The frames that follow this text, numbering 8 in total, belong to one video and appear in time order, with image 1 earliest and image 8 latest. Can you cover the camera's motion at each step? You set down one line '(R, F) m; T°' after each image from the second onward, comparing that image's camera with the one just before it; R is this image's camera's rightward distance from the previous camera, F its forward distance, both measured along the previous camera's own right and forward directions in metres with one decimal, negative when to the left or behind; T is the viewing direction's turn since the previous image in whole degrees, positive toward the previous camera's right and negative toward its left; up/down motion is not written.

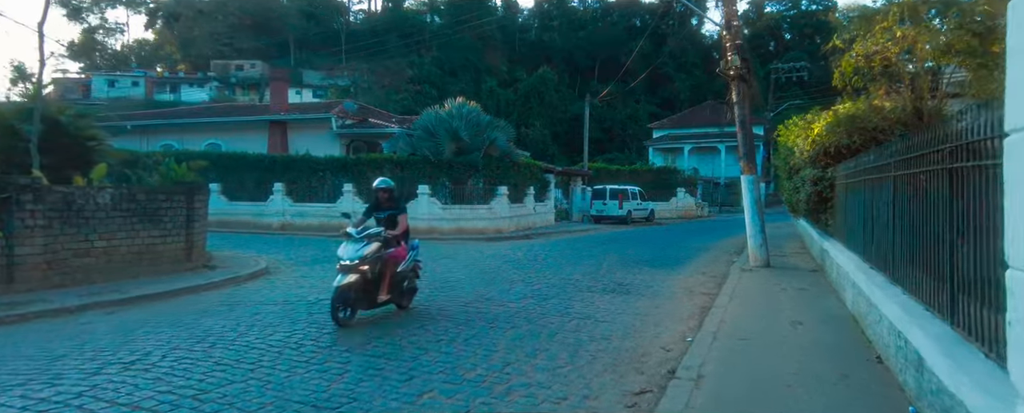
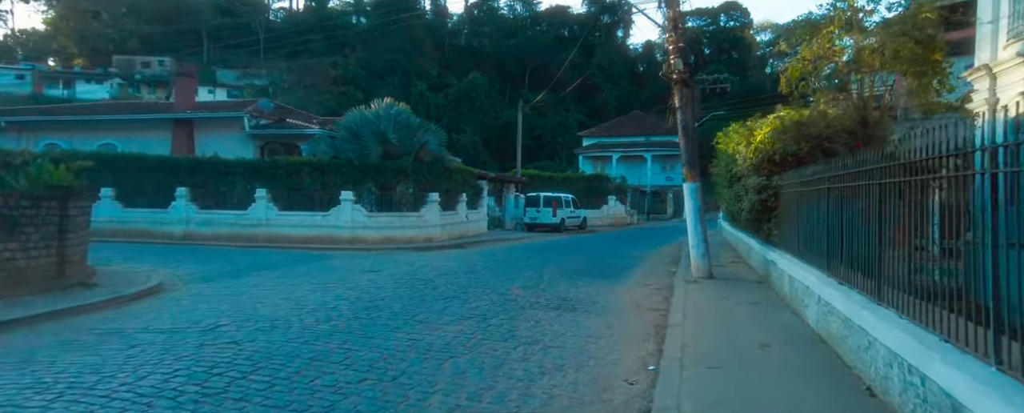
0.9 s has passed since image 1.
(-0.1, +1.0) m; +6°
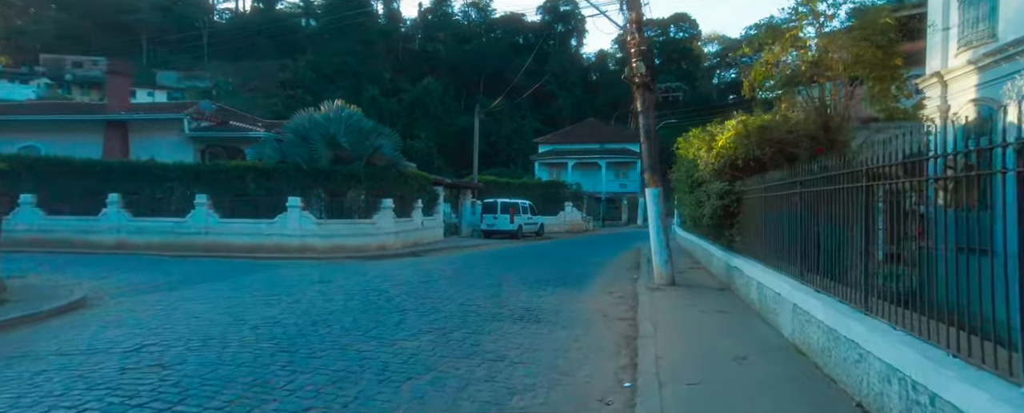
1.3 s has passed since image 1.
(-0.1, +0.5) m; +4°
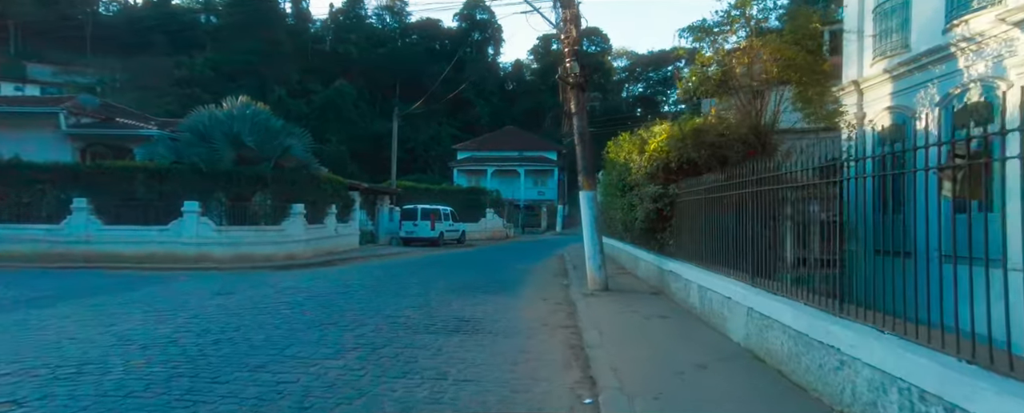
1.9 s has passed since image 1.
(-0.3, +0.7) m; +7°
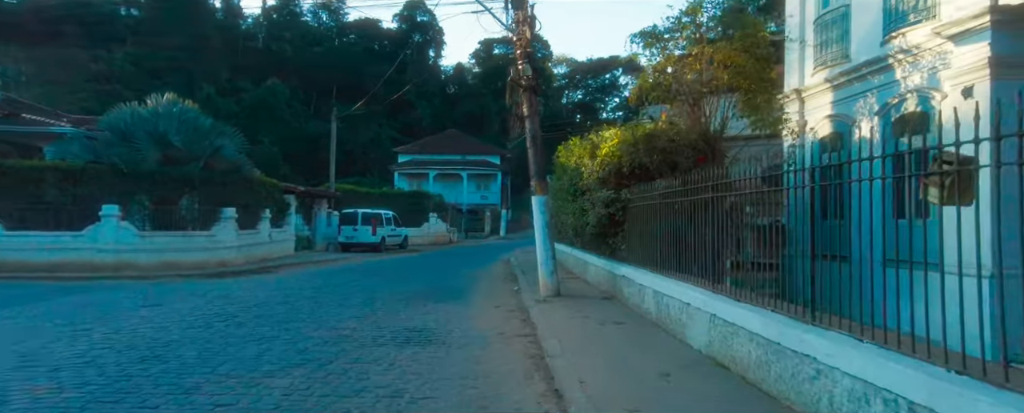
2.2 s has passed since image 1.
(-0.2, +0.3) m; +5°
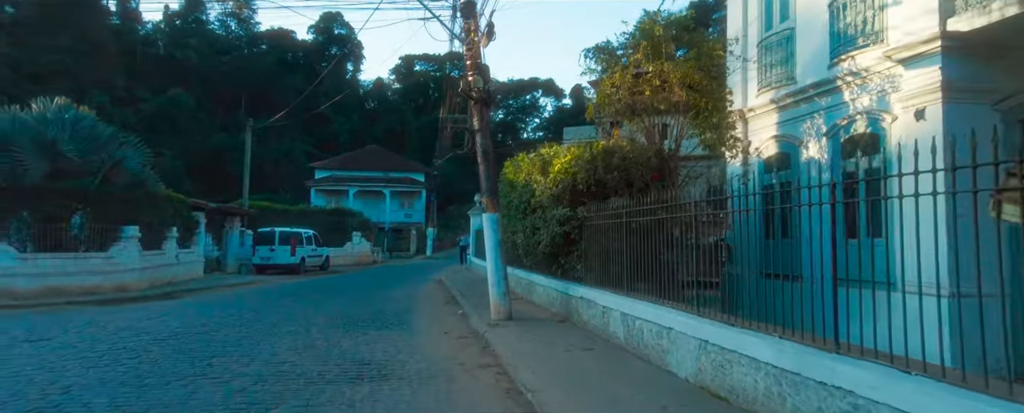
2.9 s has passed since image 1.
(-0.6, +0.6) m; +7°
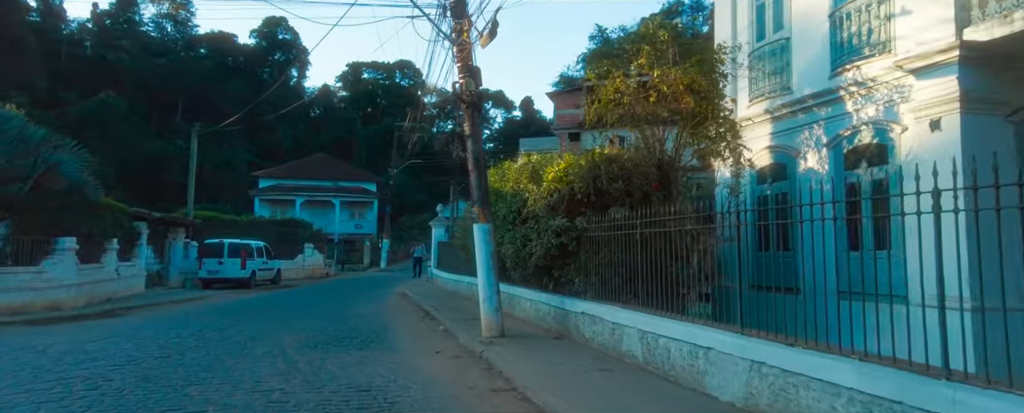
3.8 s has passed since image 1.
(-0.9, +0.7) m; +5°
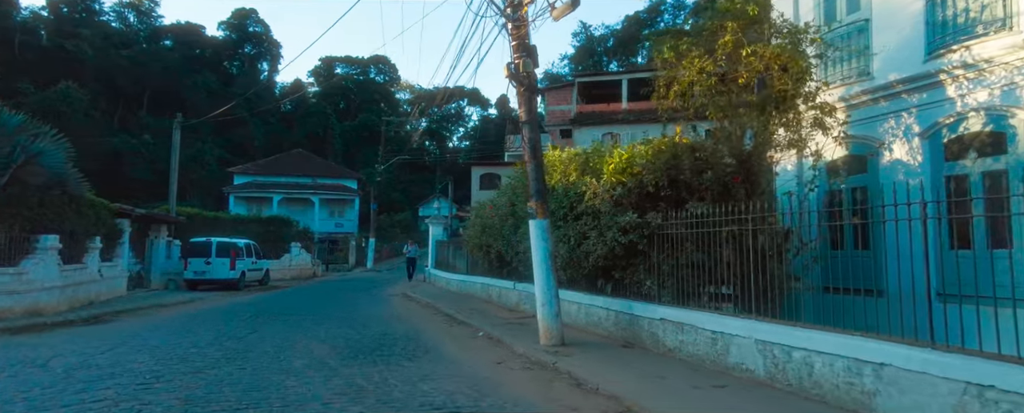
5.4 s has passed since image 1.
(-1.5, +1.2) m; +3°
